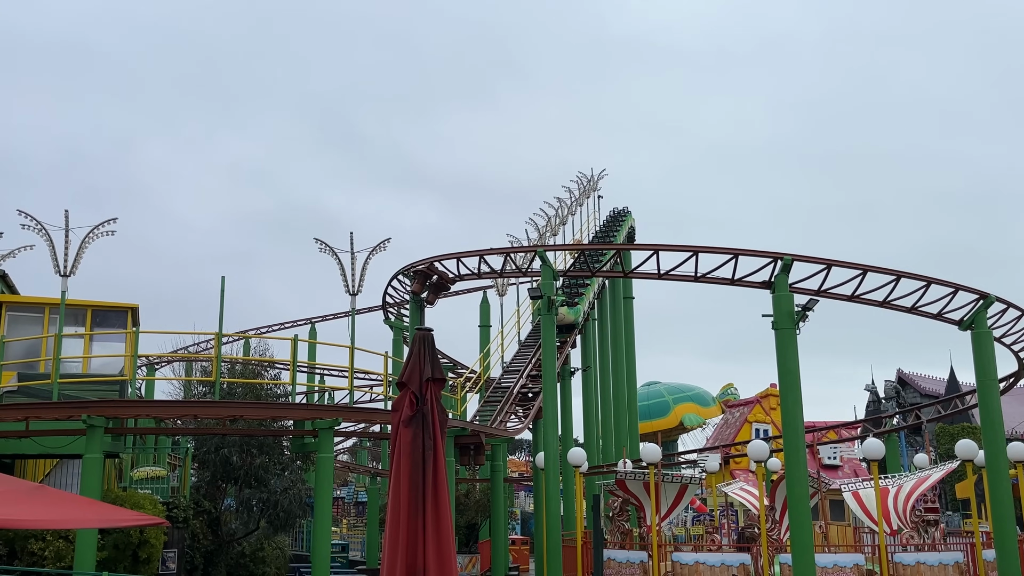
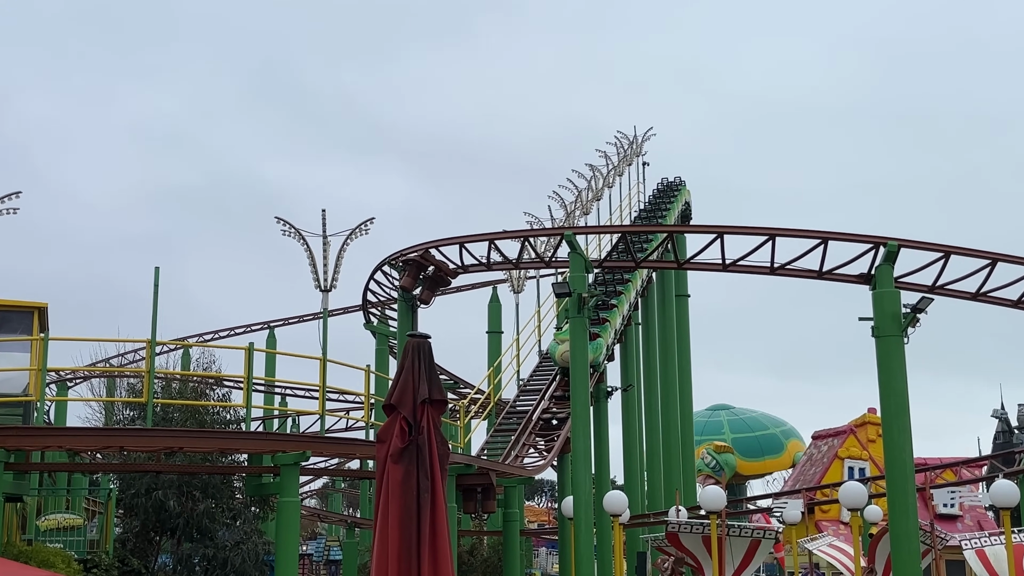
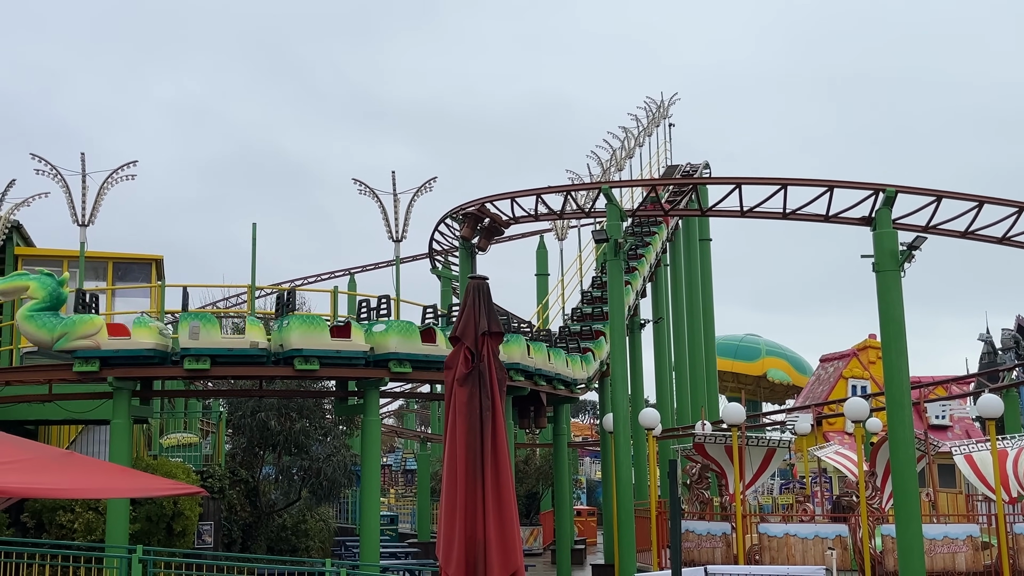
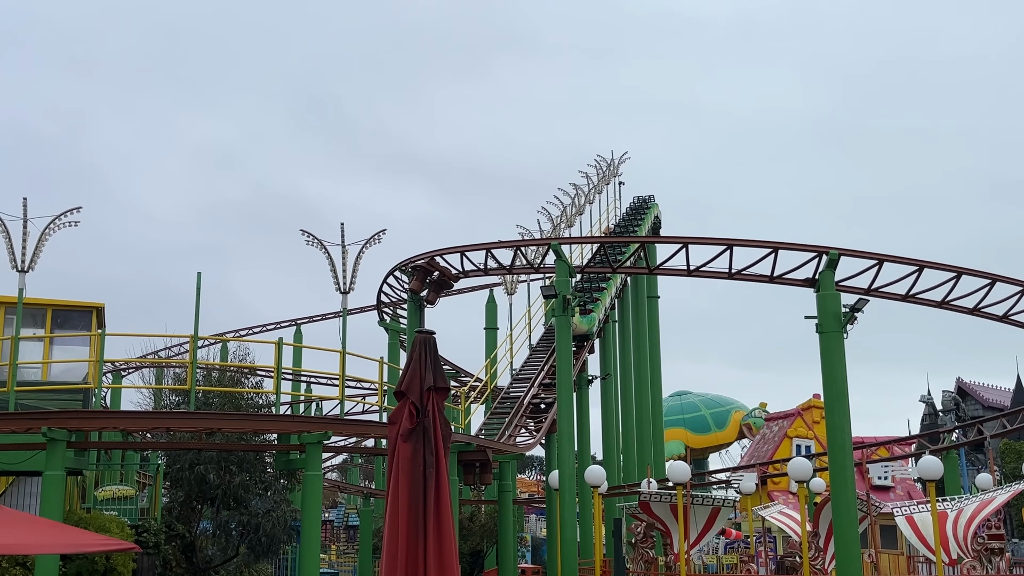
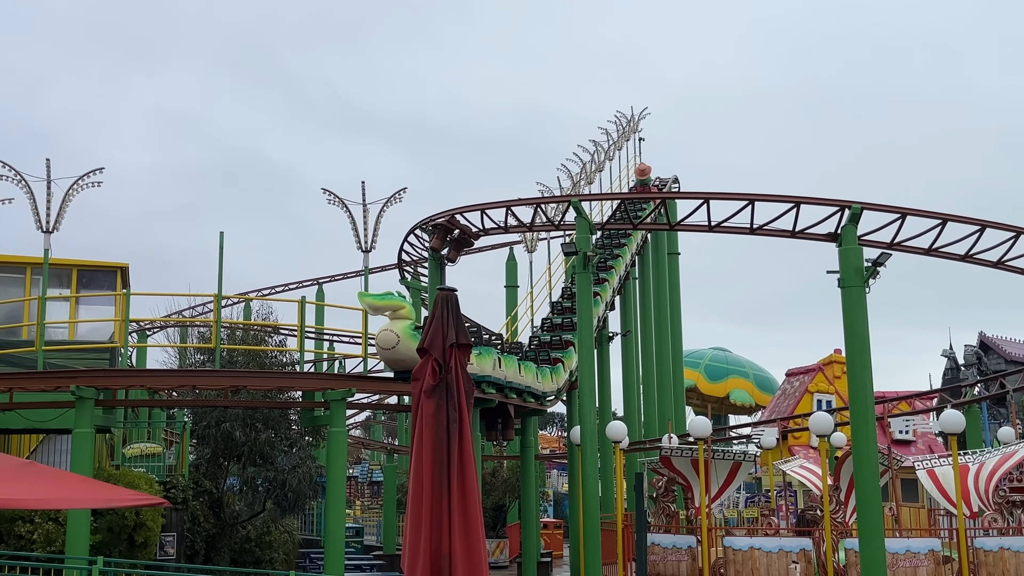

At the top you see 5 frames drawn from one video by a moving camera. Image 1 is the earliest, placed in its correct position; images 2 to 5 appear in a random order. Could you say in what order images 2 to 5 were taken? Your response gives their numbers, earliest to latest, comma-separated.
4, 2, 5, 3
